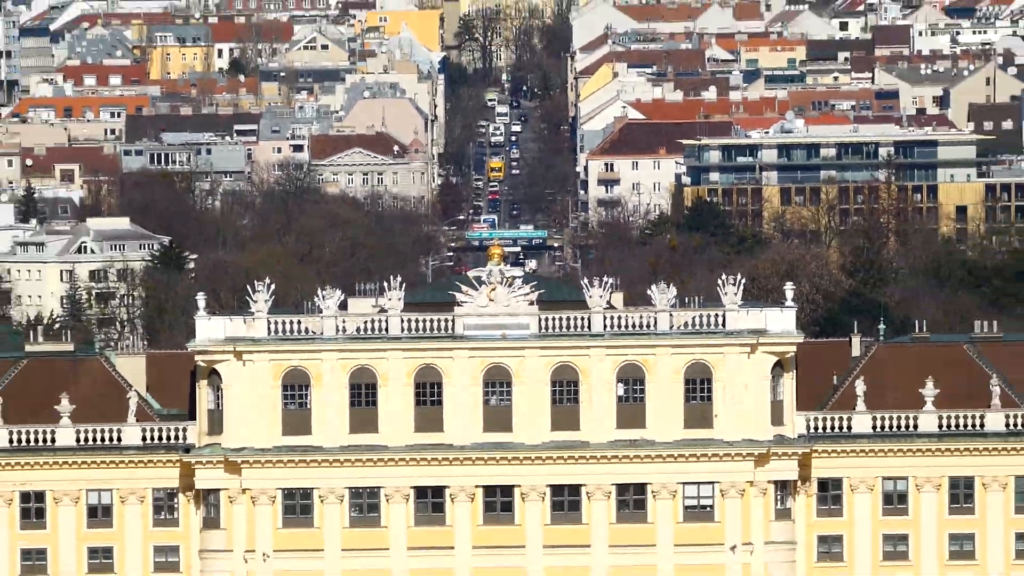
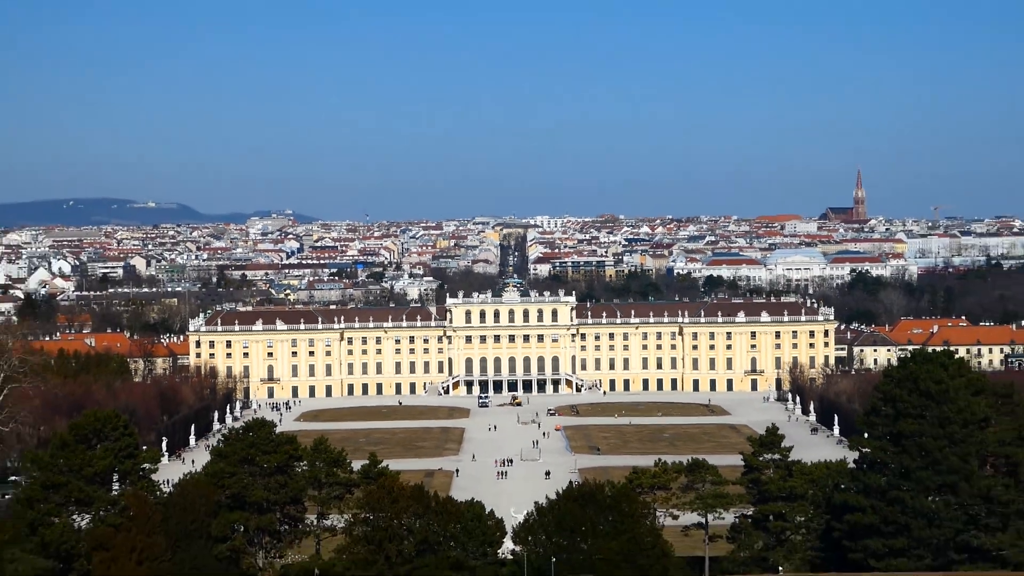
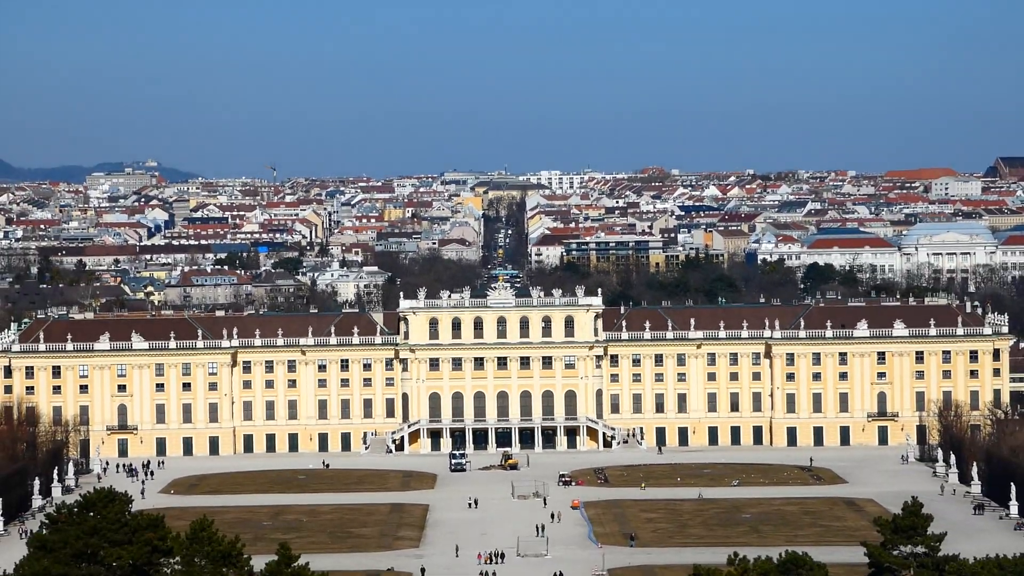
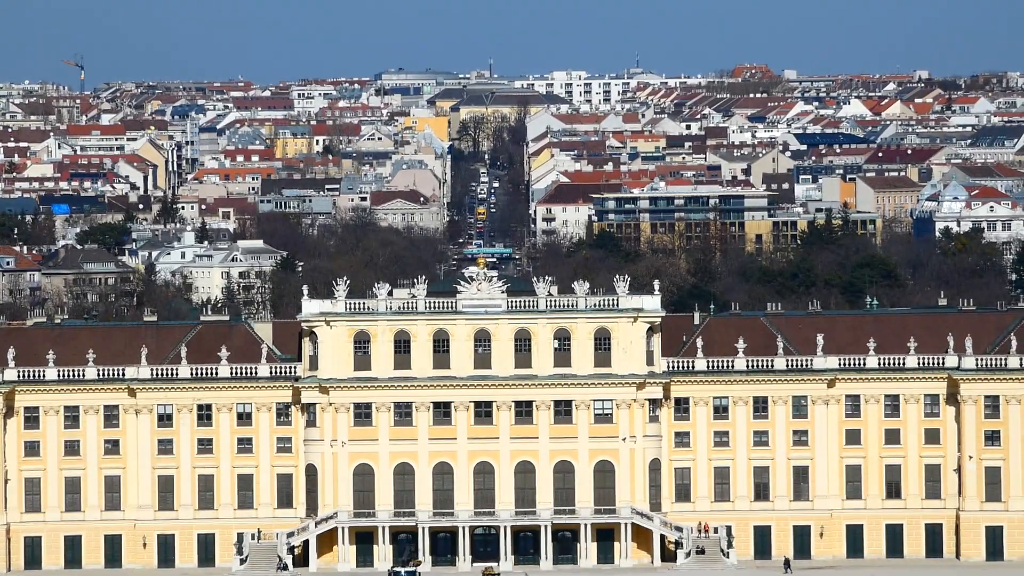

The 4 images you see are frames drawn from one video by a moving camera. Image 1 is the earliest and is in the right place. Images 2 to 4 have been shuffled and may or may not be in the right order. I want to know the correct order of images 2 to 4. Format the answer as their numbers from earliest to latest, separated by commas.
4, 3, 2
